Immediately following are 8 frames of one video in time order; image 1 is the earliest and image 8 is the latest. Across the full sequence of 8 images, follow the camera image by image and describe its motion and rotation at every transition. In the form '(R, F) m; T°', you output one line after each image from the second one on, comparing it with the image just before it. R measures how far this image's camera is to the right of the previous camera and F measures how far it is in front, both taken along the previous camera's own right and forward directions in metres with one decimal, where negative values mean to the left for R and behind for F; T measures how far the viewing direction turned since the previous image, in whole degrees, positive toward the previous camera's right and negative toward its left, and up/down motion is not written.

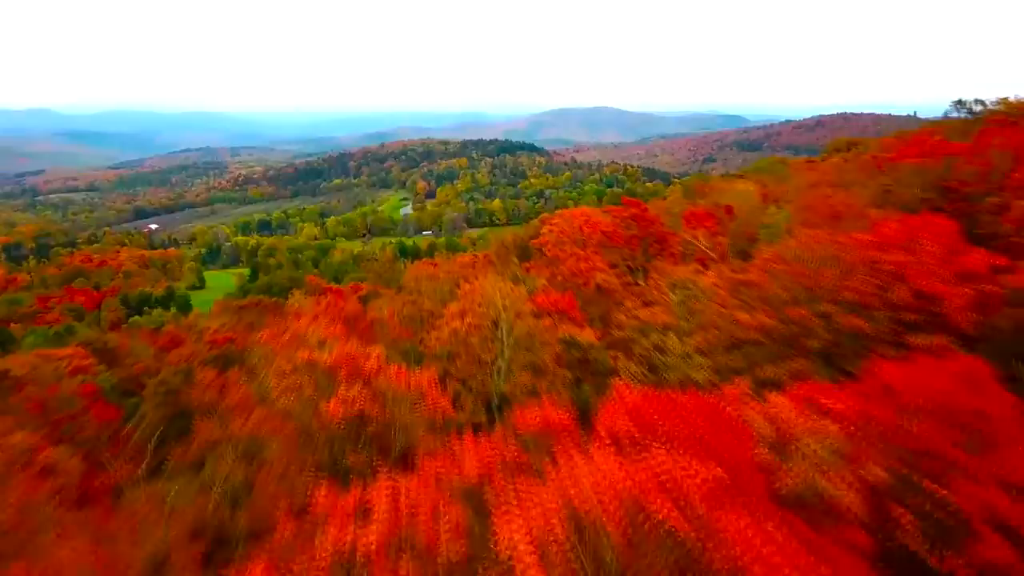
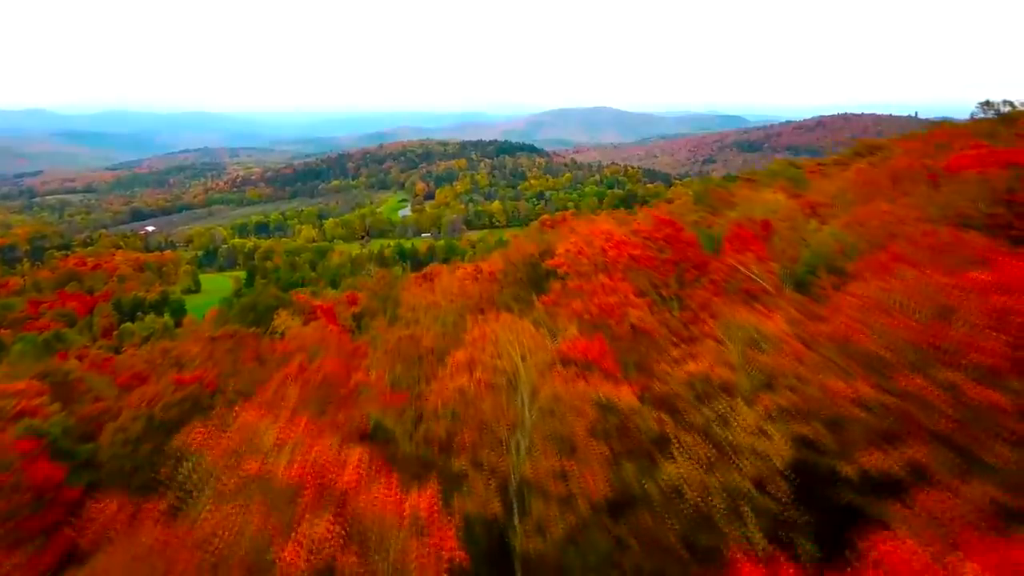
(-0.2, +1.7) m; 0°
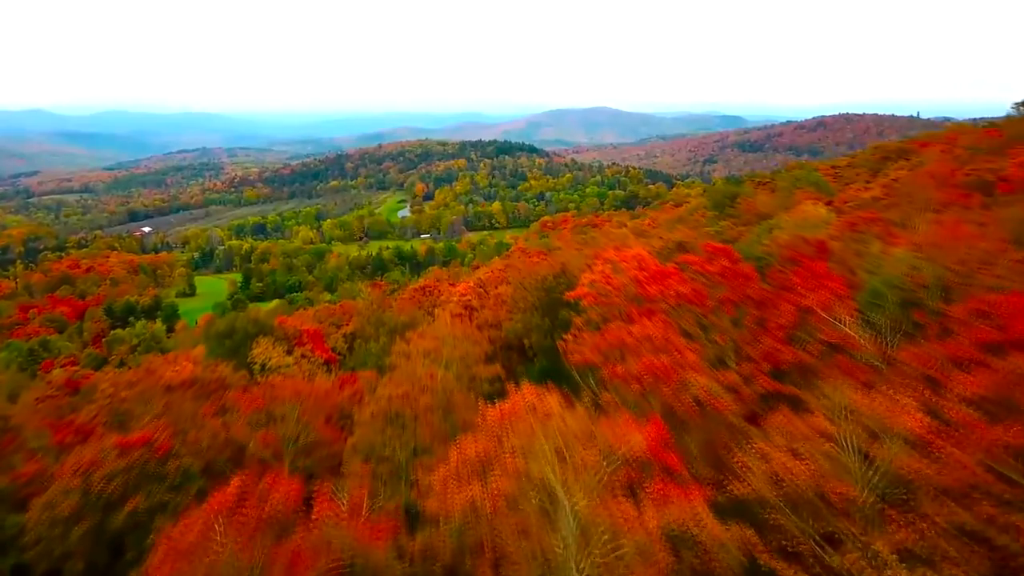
(-0.2, +2.0) m; 0°
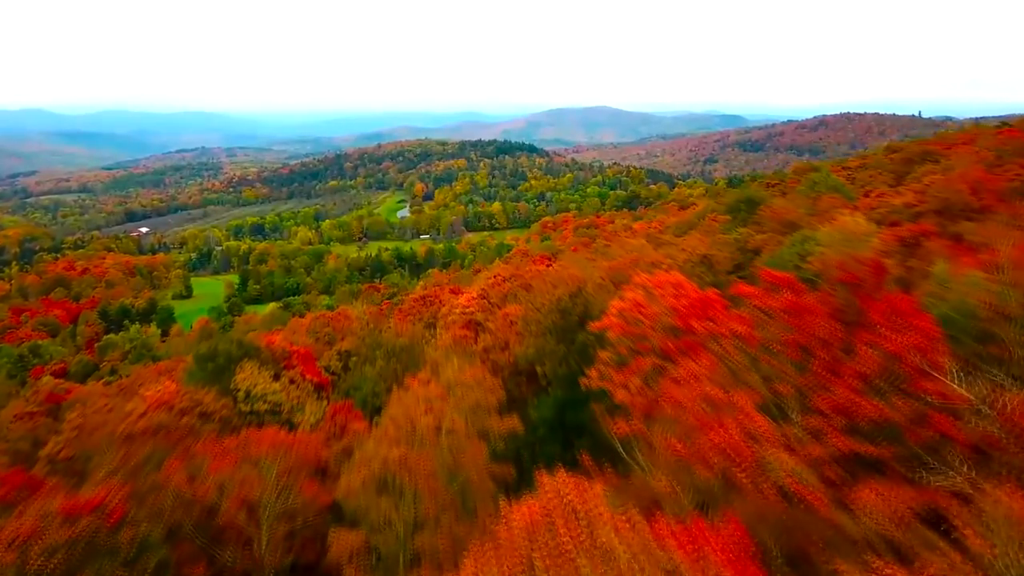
(-0.2, +1.4) m; 0°
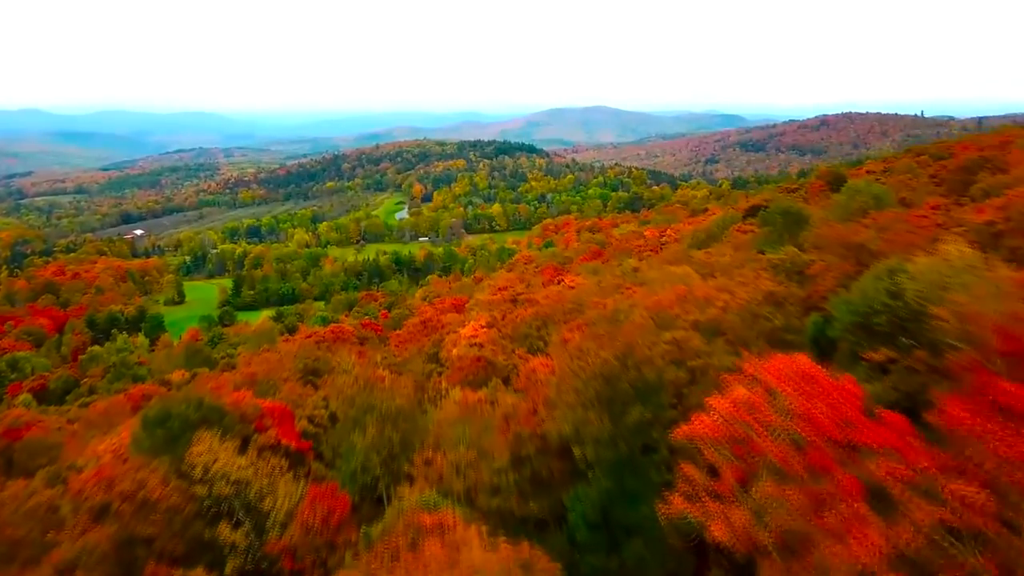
(-0.4, +2.8) m; 0°
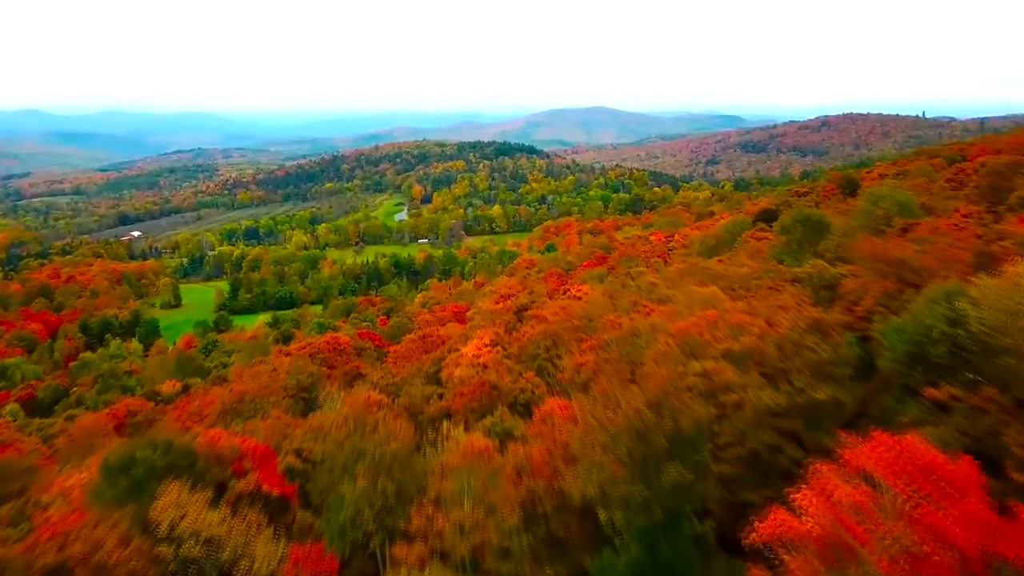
(-0.2, +1.4) m; 0°
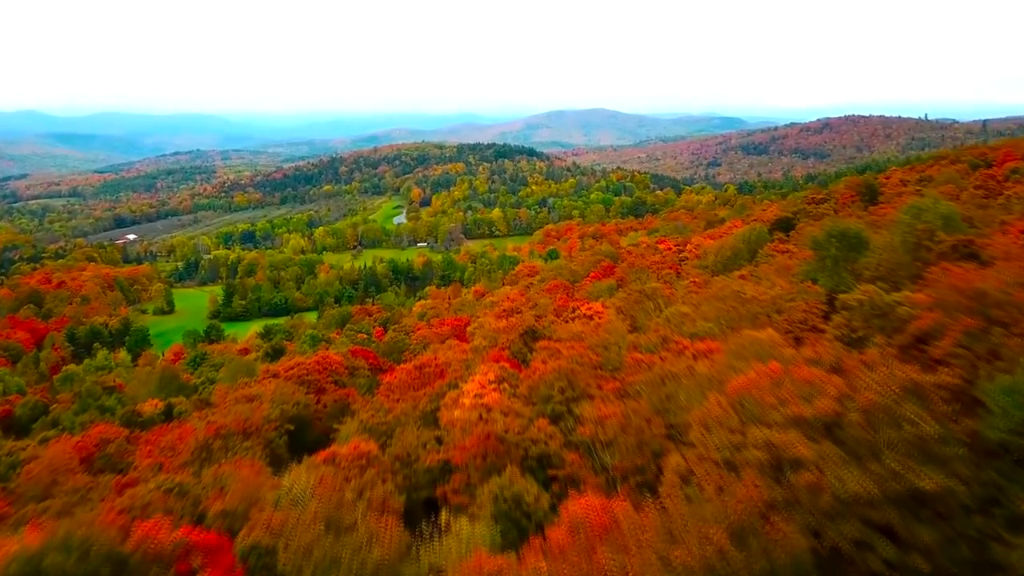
(-0.2, +2.3) m; 0°
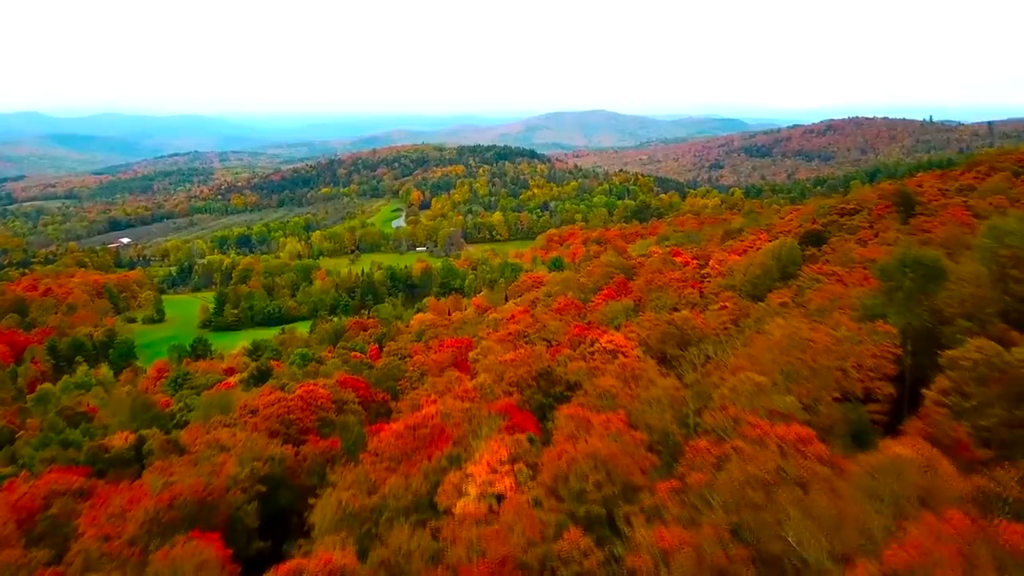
(-0.3, +3.5) m; 0°
